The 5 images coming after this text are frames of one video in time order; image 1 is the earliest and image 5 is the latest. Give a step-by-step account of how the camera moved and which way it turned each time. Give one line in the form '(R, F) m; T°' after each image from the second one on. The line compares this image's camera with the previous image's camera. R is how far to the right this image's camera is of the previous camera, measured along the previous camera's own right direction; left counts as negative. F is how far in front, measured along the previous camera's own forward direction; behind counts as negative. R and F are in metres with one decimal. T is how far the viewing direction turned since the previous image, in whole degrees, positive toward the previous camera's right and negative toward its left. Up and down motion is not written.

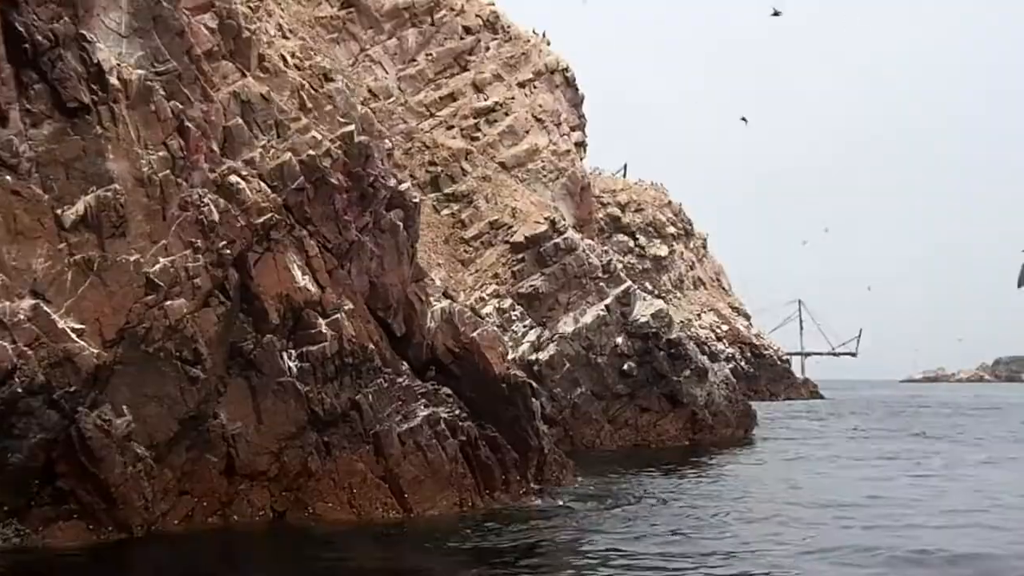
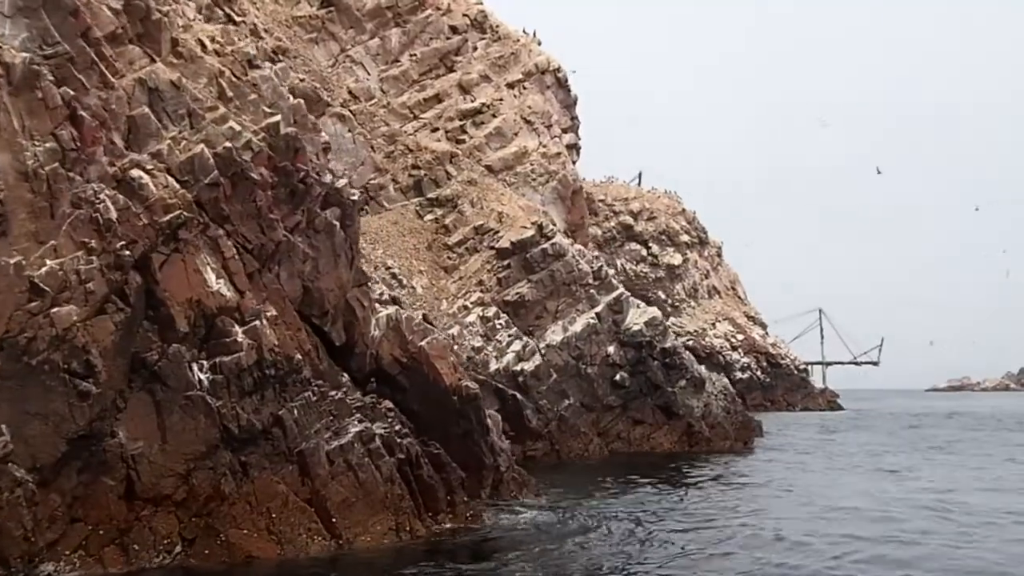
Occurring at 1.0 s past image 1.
(+1.3, +1.6) m; -1°
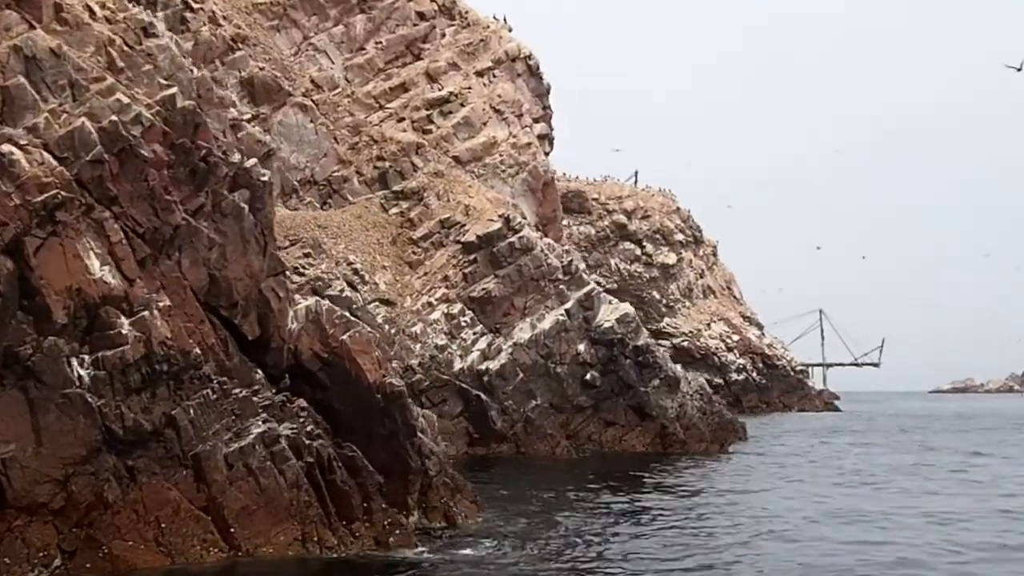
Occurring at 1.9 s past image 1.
(+1.2, +1.3) m; 0°
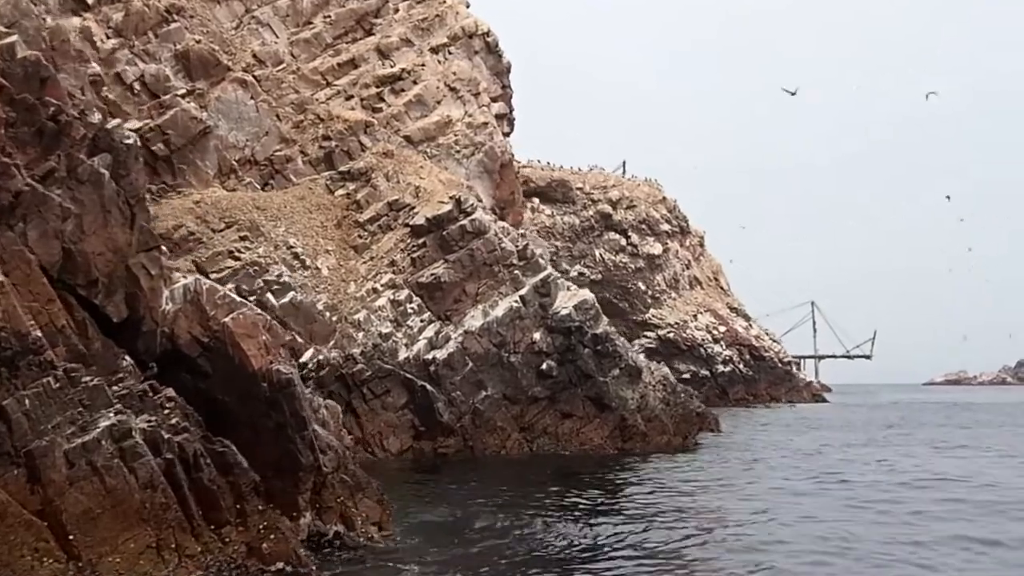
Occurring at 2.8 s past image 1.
(+1.4, +1.7) m; 0°
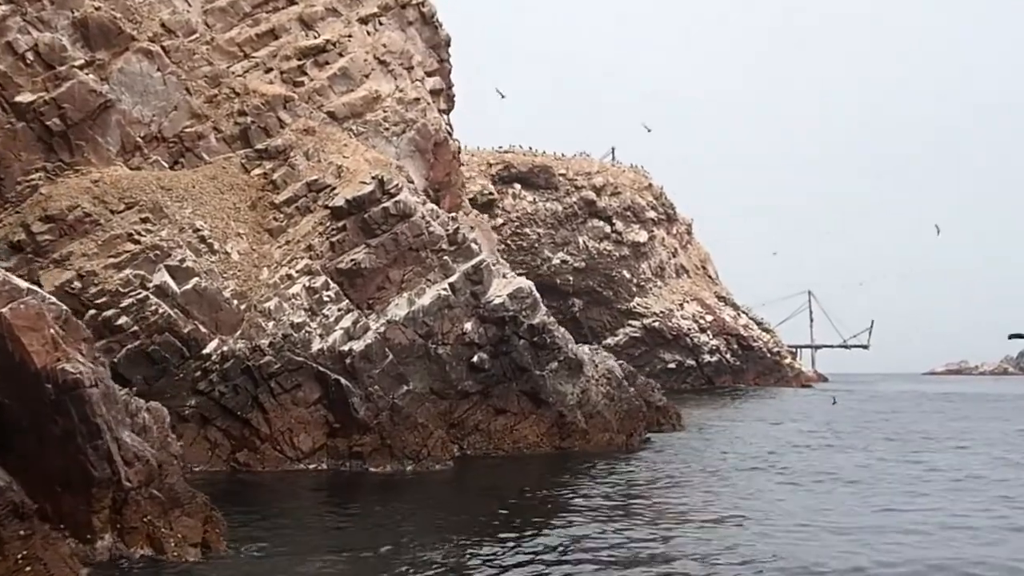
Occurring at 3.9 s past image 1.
(+2.2, +2.2) m; 0°
